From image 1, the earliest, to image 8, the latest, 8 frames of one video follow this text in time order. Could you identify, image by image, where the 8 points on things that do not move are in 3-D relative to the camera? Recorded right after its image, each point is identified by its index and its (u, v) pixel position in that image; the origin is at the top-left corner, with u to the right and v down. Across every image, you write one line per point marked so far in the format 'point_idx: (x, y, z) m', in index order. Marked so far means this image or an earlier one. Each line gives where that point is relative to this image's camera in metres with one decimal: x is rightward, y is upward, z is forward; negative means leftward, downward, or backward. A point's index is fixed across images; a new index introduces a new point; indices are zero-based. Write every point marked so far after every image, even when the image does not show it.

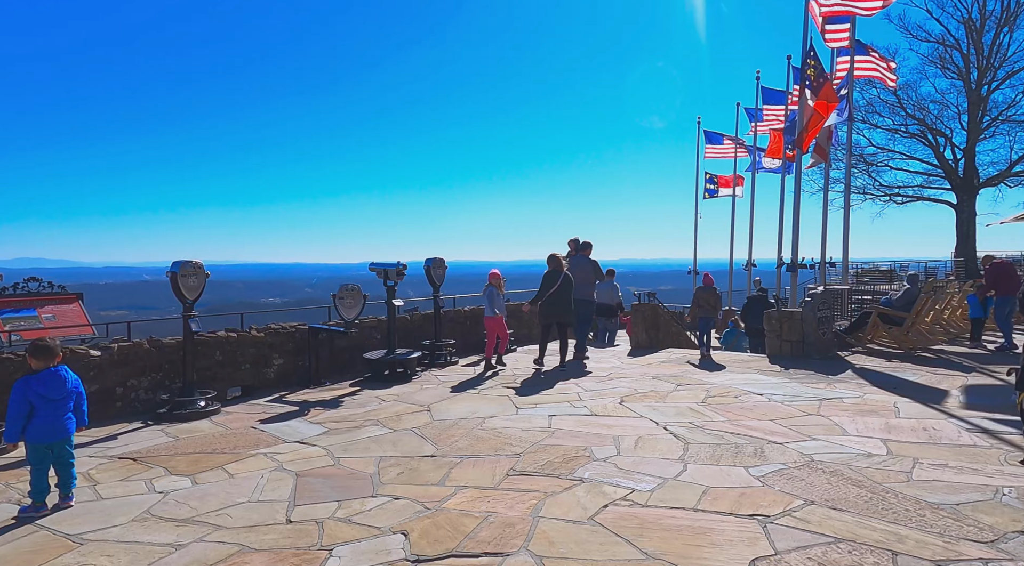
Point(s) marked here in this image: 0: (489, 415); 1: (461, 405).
0: (-0.2, -1.3, +6.6) m
1: (-0.5, -1.3, +7.2) m
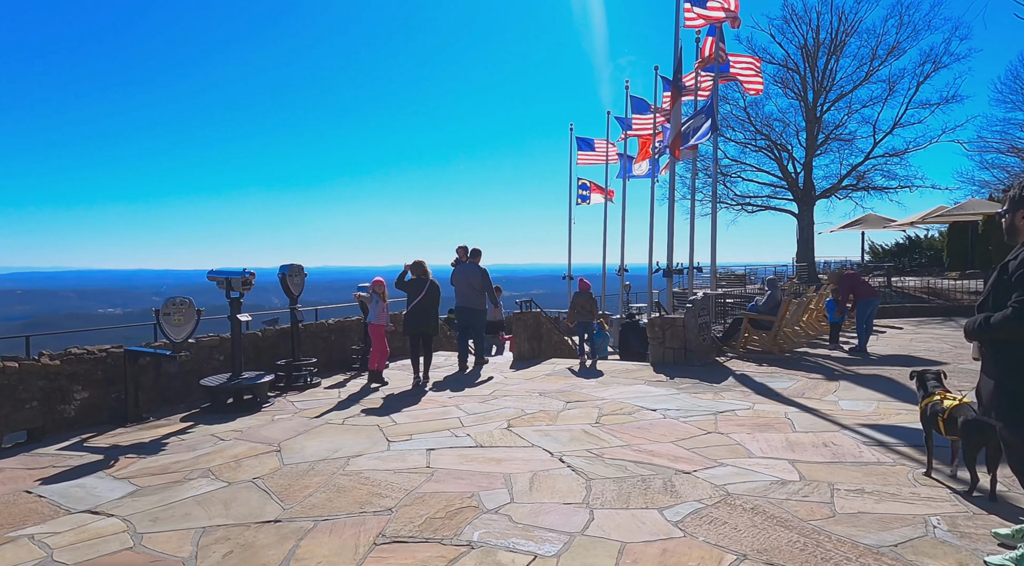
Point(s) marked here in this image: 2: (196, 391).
0: (-1.3, -1.4, +5.5) m
1: (-1.7, -1.4, +6.0) m
2: (-4.0, -1.4, +8.3) m
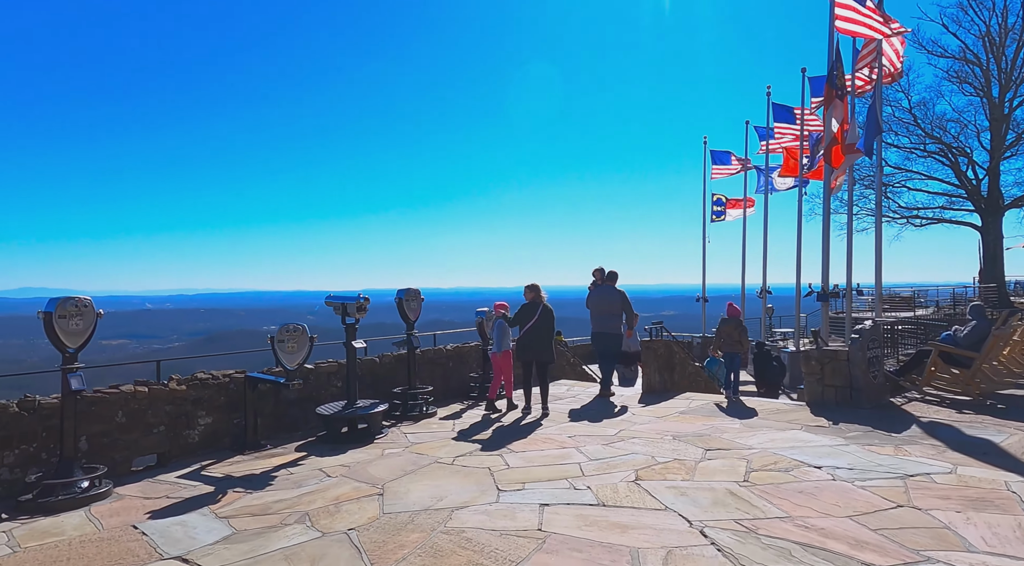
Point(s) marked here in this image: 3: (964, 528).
0: (-0.4, -1.6, +4.9) m
1: (-0.7, -1.6, +5.4) m
2: (-2.4, -1.7, +8.1) m
3: (+2.6, -1.4, +3.9) m
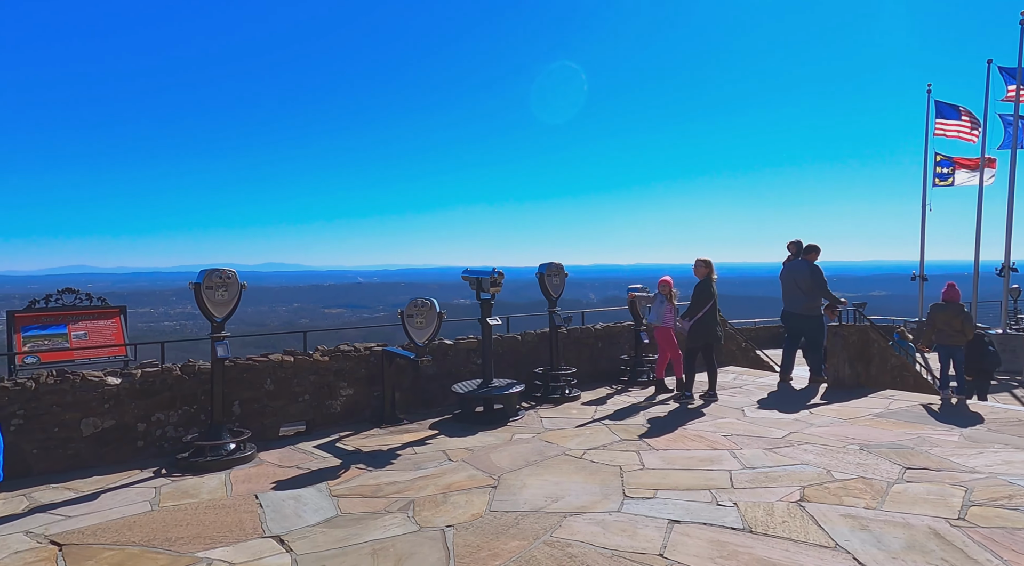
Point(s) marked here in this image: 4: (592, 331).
0: (+0.4, -1.4, +4.2) m
1: (+0.2, -1.4, +4.8) m
2: (-0.7, -1.3, +7.9) m
3: (+3.0, -1.3, +2.4) m
4: (+1.0, -0.6, +8.3) m
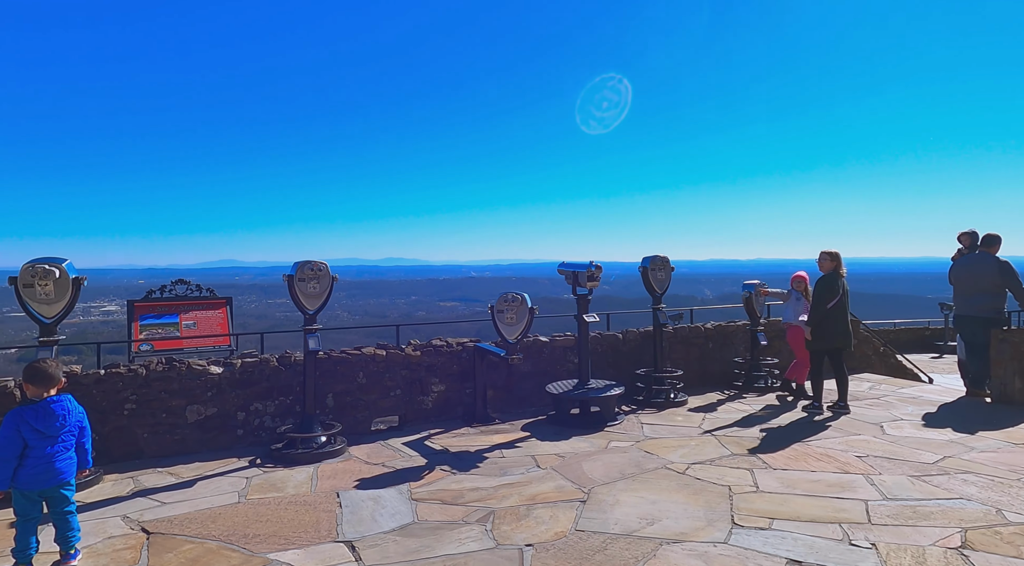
0: (+0.9, -1.4, +3.7) m
1: (+0.8, -1.4, +4.3) m
2: (+0.4, -1.3, +7.4) m
3: (+3.1, -1.3, +1.4) m
4: (+2.2, -0.5, +7.6) m
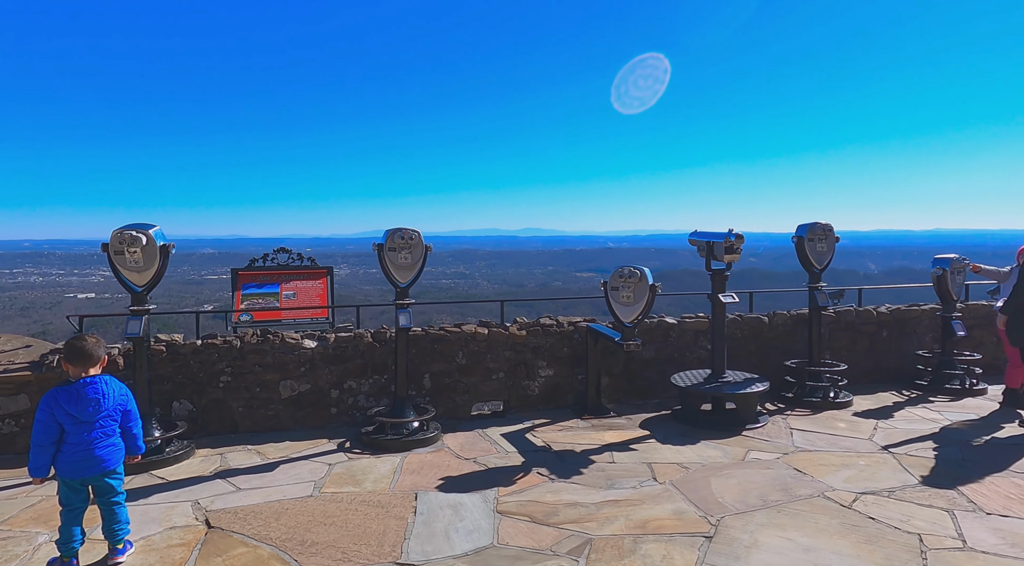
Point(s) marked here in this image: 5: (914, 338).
0: (+1.2, -1.3, +2.6) m
1: (+1.3, -1.2, +3.2) m
2: (+1.5, -1.0, +6.4) m
3: (+3.0, -1.3, -0.1) m
4: (+3.3, -0.3, +6.2) m
5: (+3.8, -0.5, +6.3) m
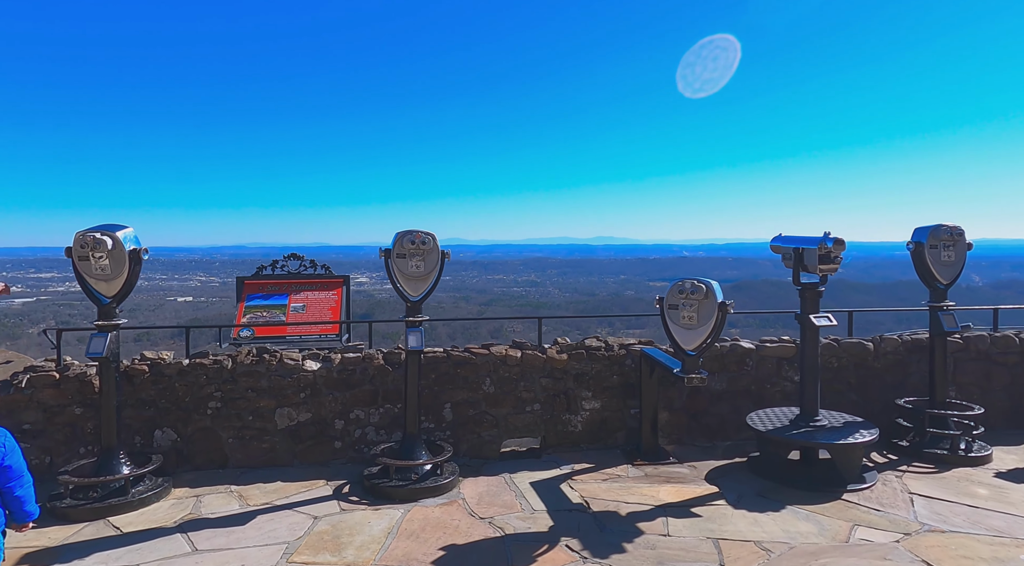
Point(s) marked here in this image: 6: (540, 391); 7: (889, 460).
0: (+1.1, -1.3, +1.4) m
1: (+1.2, -1.3, +2.0) m
2: (+1.8, -1.1, +5.1) m
3: (+2.6, -1.3, -1.4) m
4: (+3.6, -0.4, +4.7) m
5: (+4.0, -0.6, +4.8) m
6: (+0.2, -0.8, +5.1) m
7: (+2.4, -1.2, +4.3) m
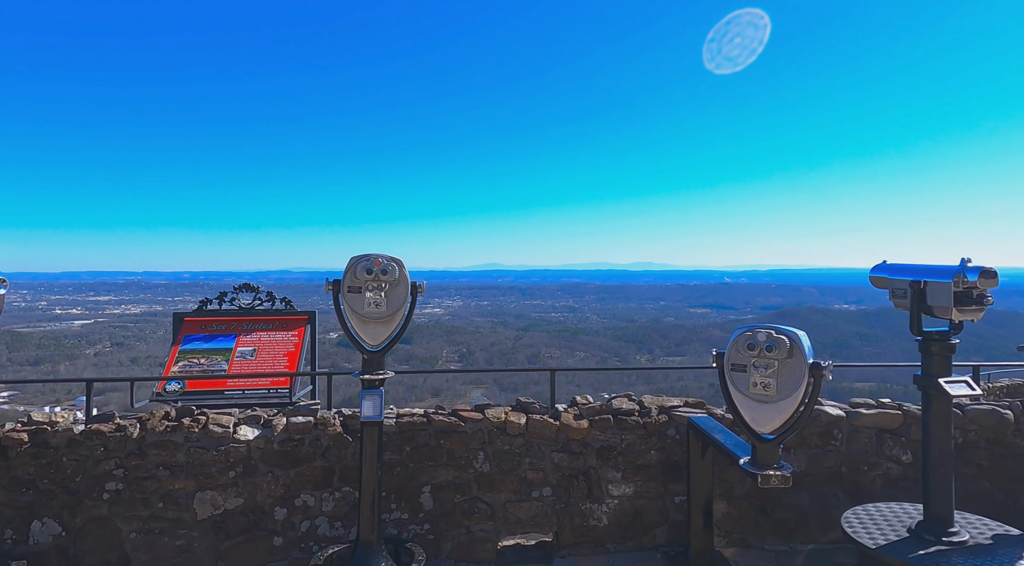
0: (+0.9, -1.4, -0.1) m
1: (+1.0, -1.4, +0.5) m
2: (+1.8, -1.4, +3.6) m
3: (+2.2, -1.3, -3.0) m
4: (+3.5, -0.7, +3.2) m
5: (+4.0, -0.9, +3.2) m
6: (+0.2, -1.1, +3.8) m
7: (+2.4, -1.4, +2.8) m
